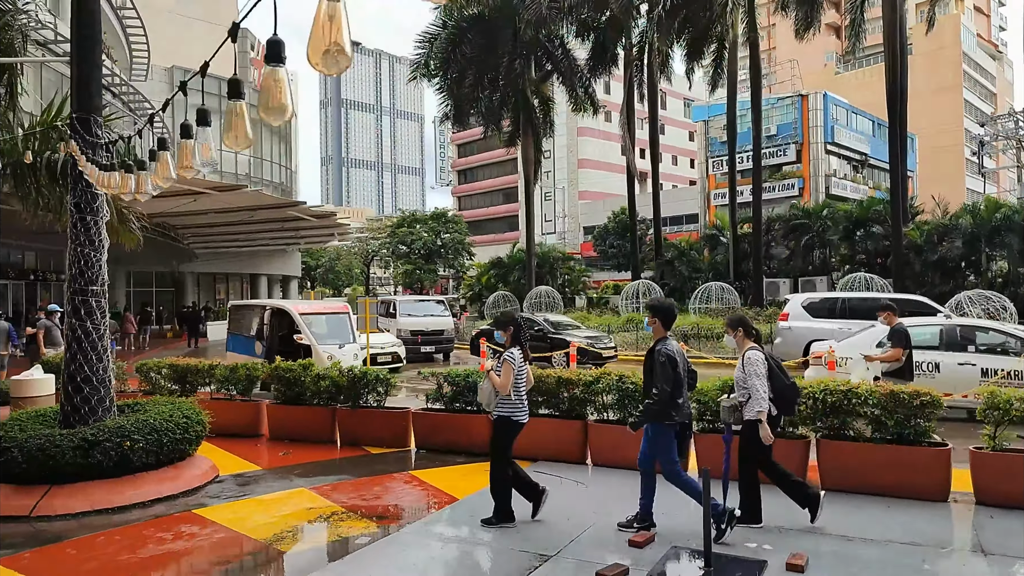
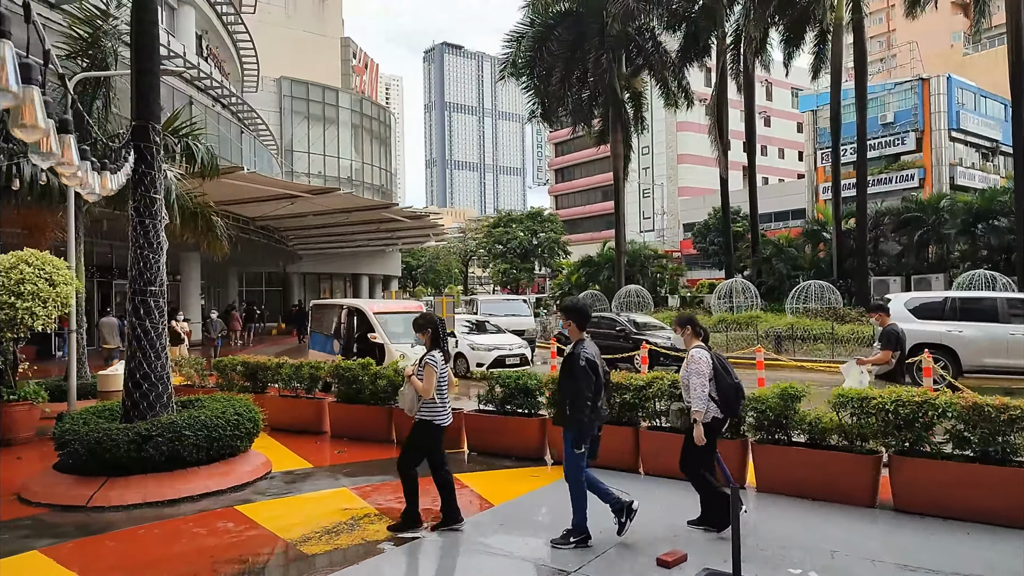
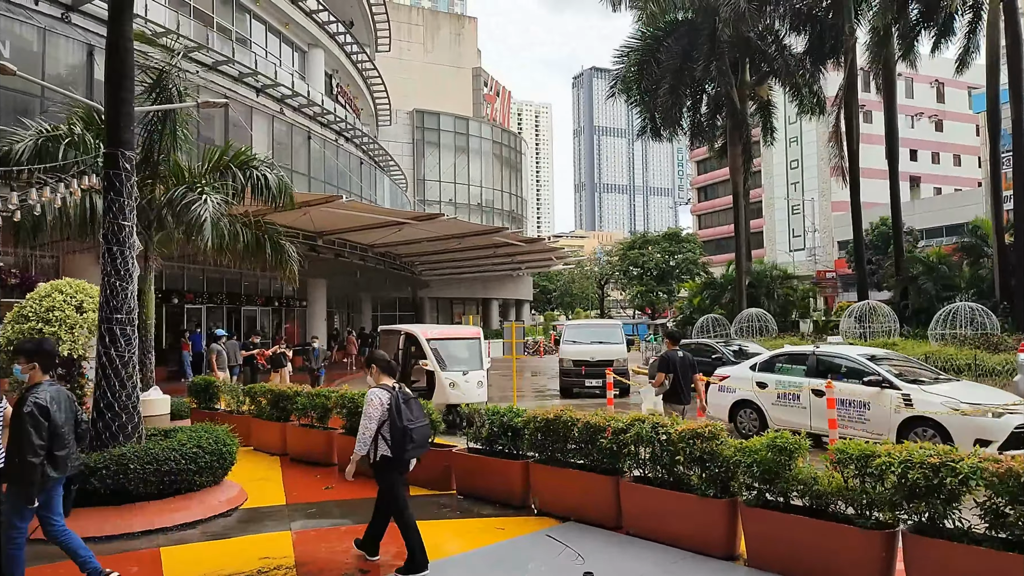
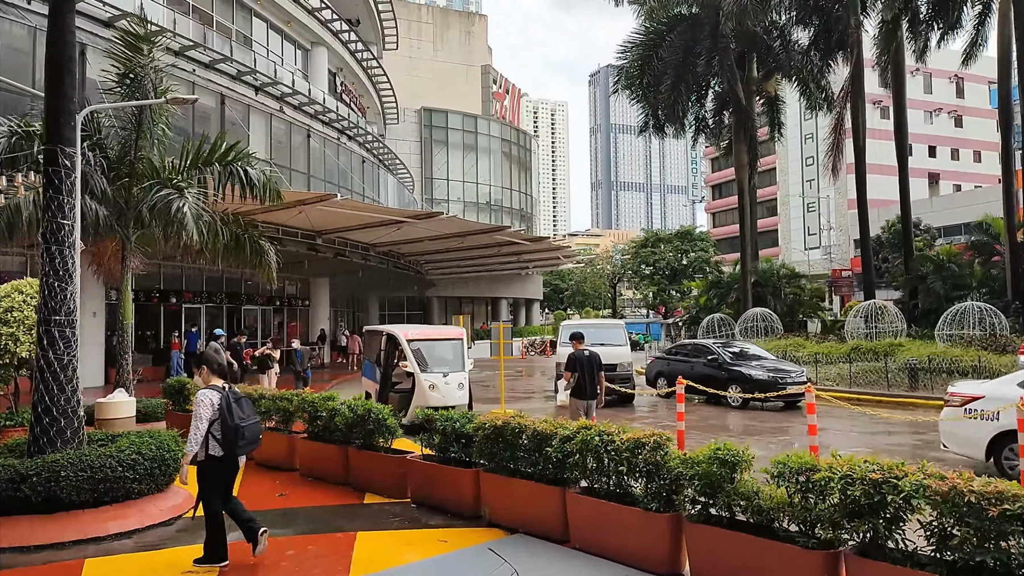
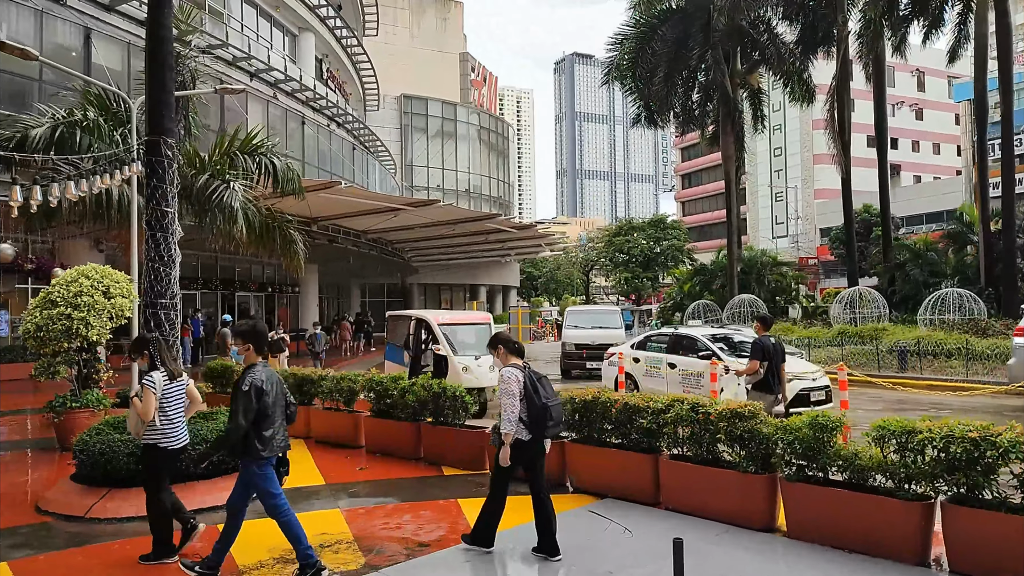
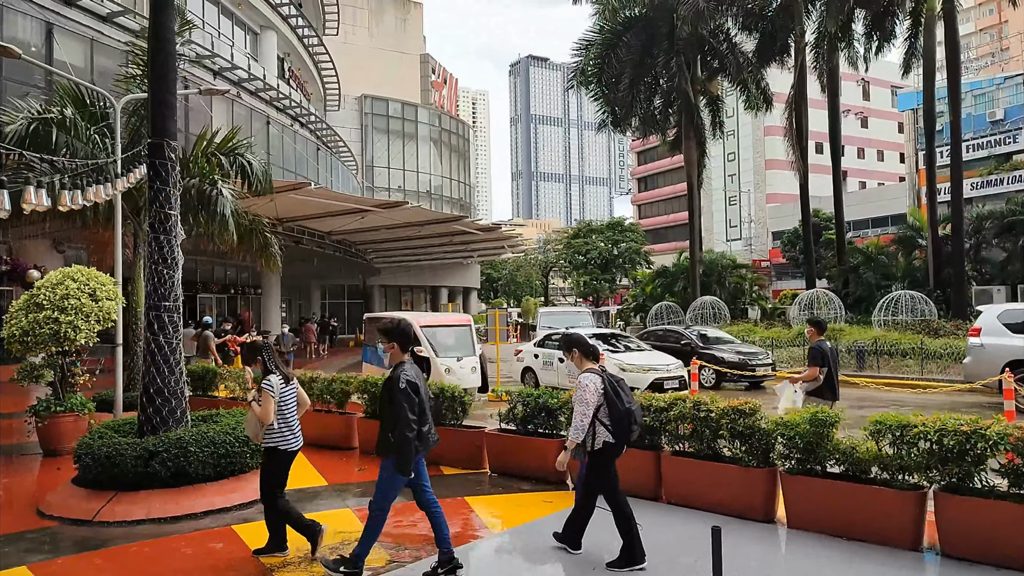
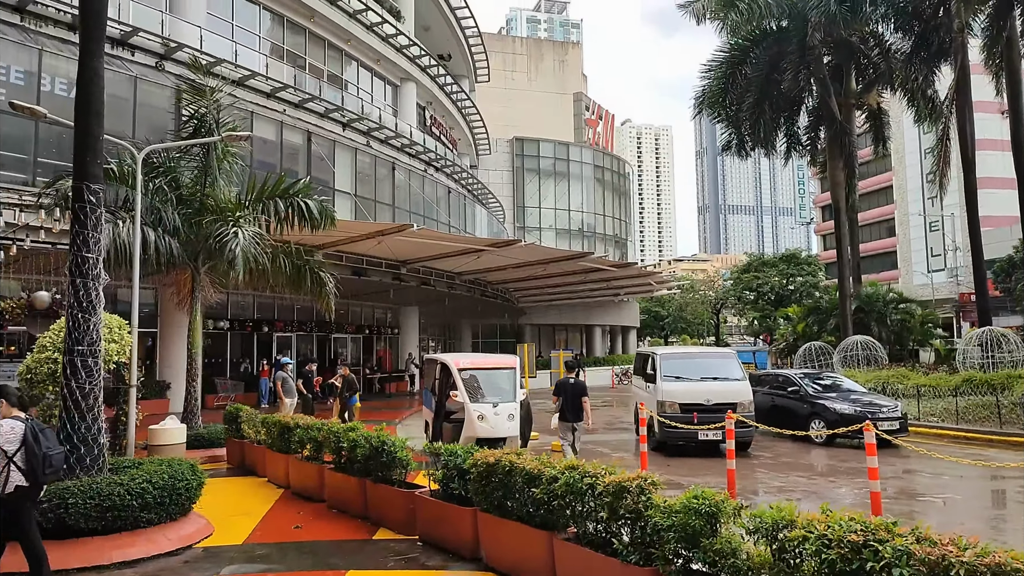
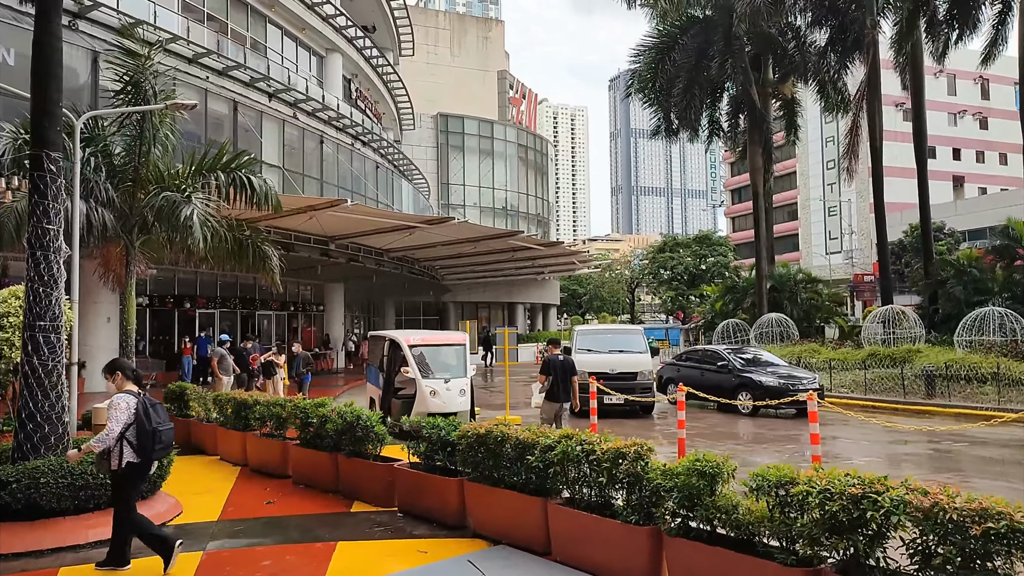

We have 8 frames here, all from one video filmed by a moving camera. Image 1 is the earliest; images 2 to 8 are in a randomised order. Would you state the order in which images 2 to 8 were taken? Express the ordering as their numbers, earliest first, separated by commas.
2, 6, 5, 3, 4, 8, 7
